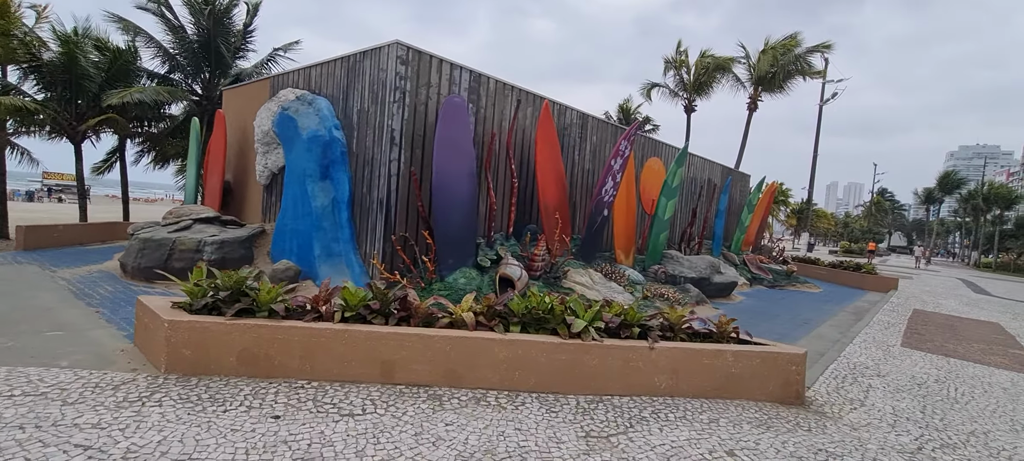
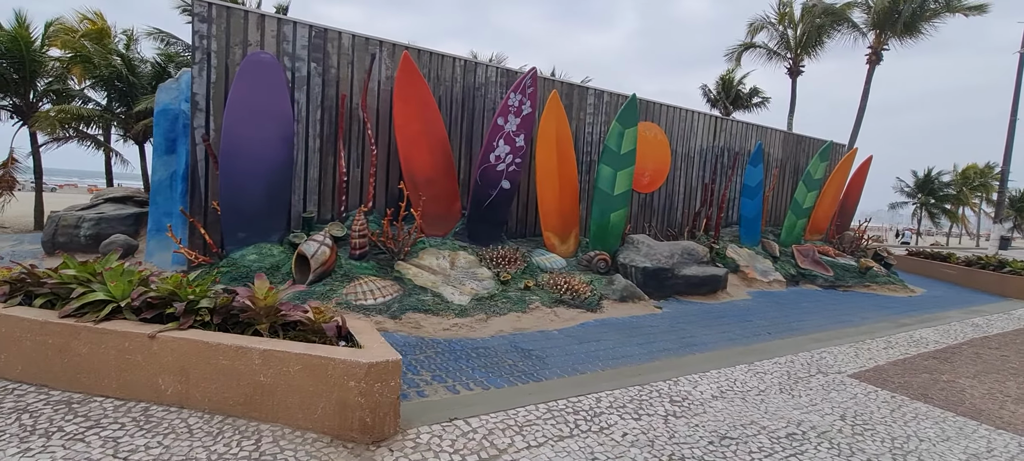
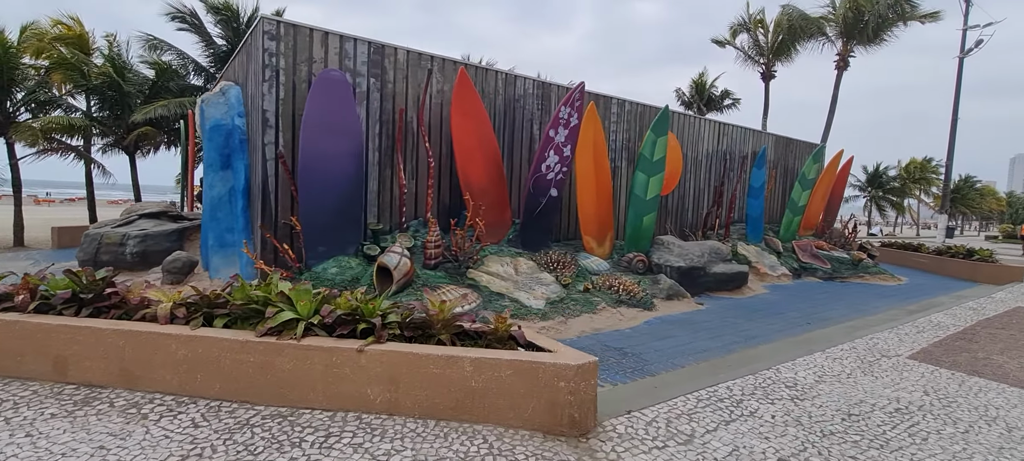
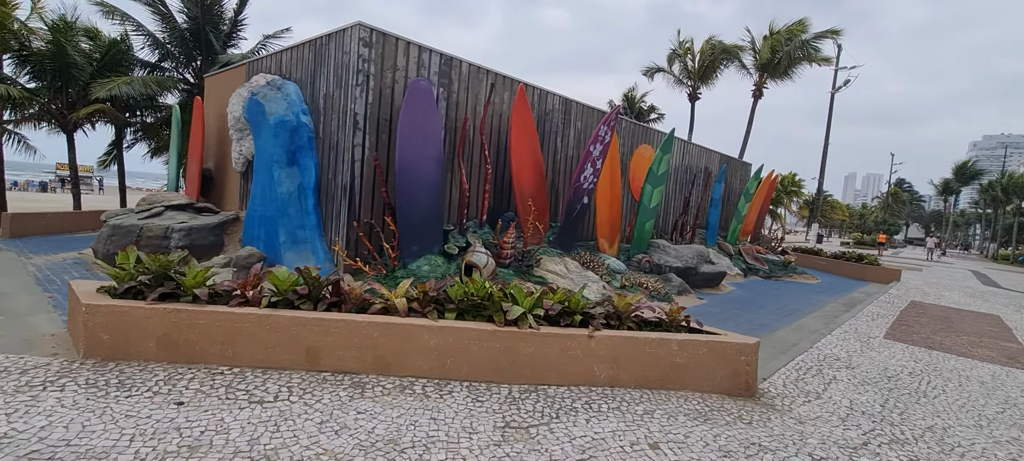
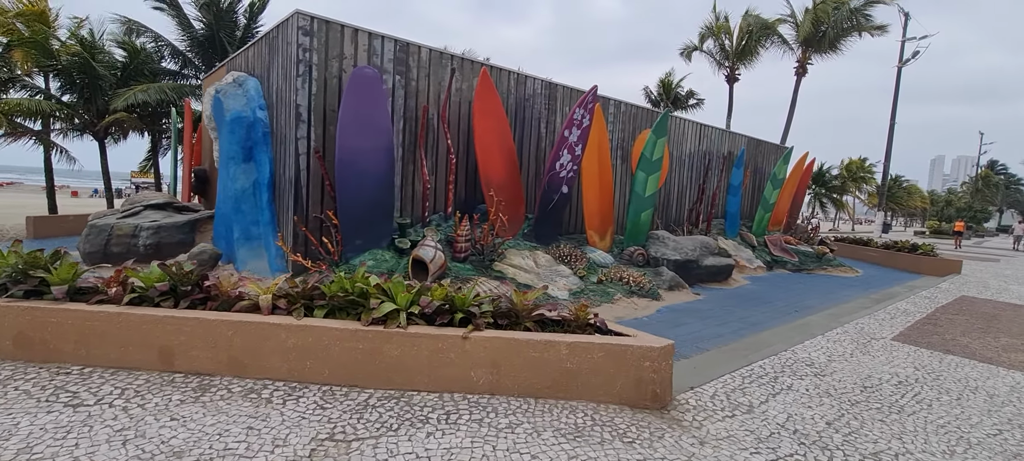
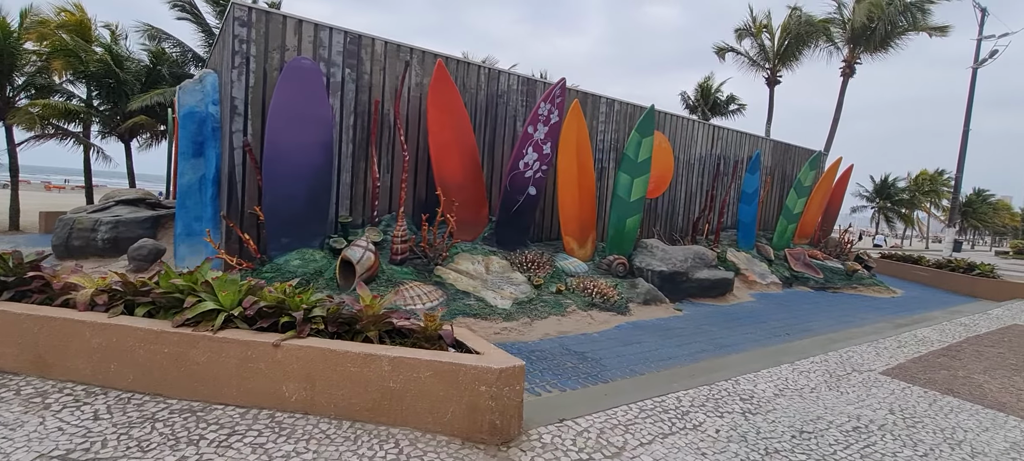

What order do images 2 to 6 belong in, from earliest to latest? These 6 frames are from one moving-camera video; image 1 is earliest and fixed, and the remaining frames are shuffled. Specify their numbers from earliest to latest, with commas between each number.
4, 5, 3, 6, 2
